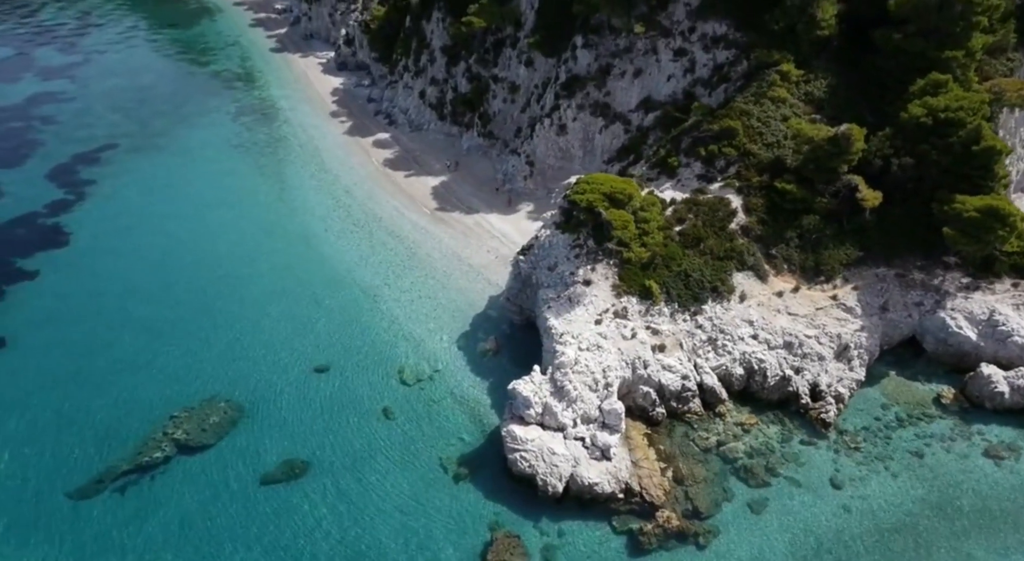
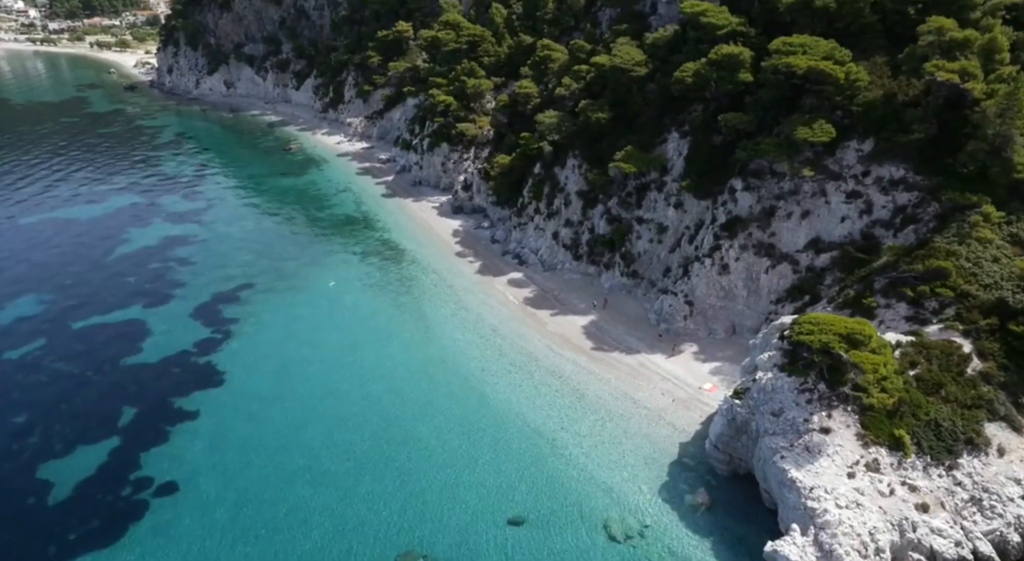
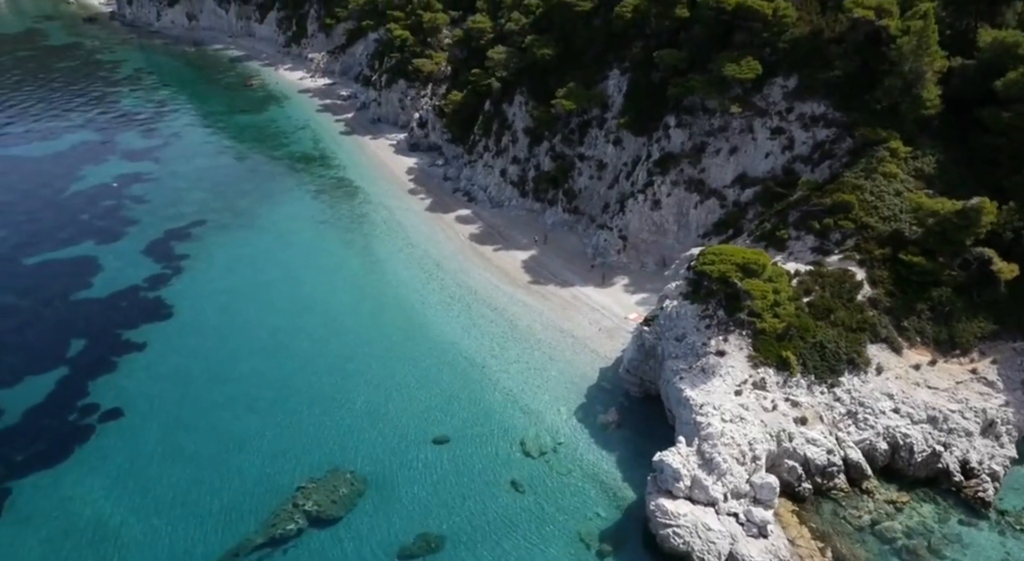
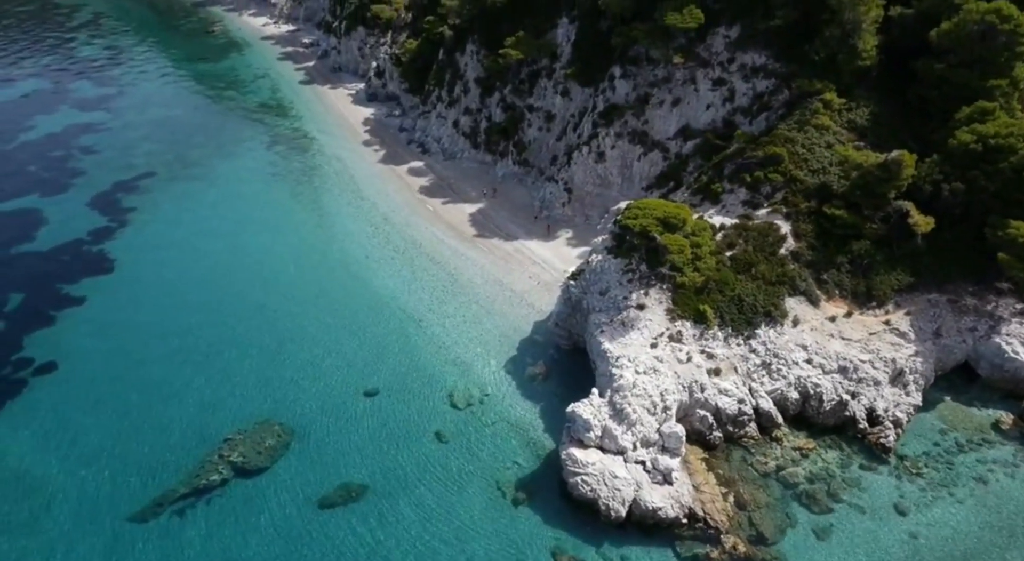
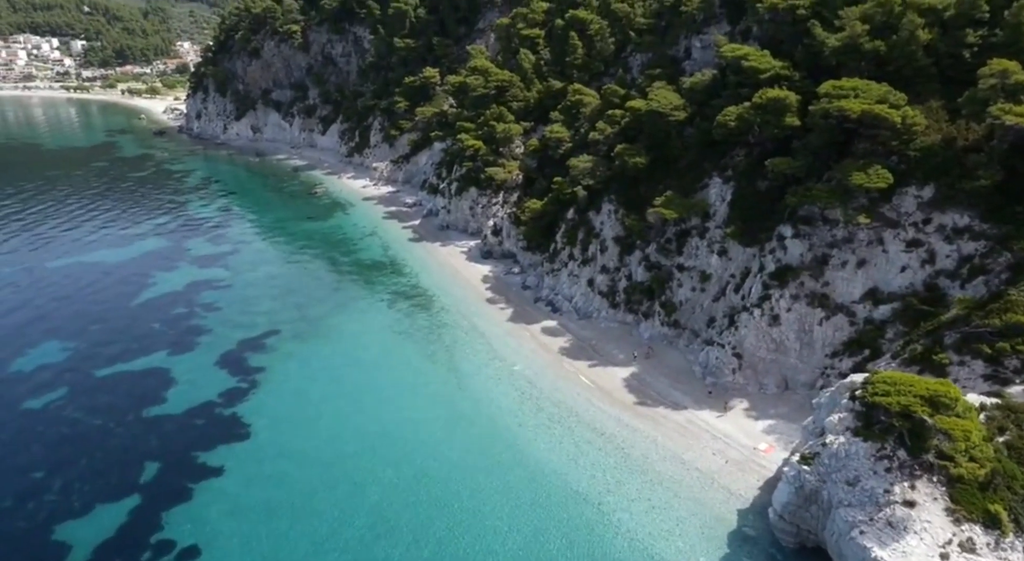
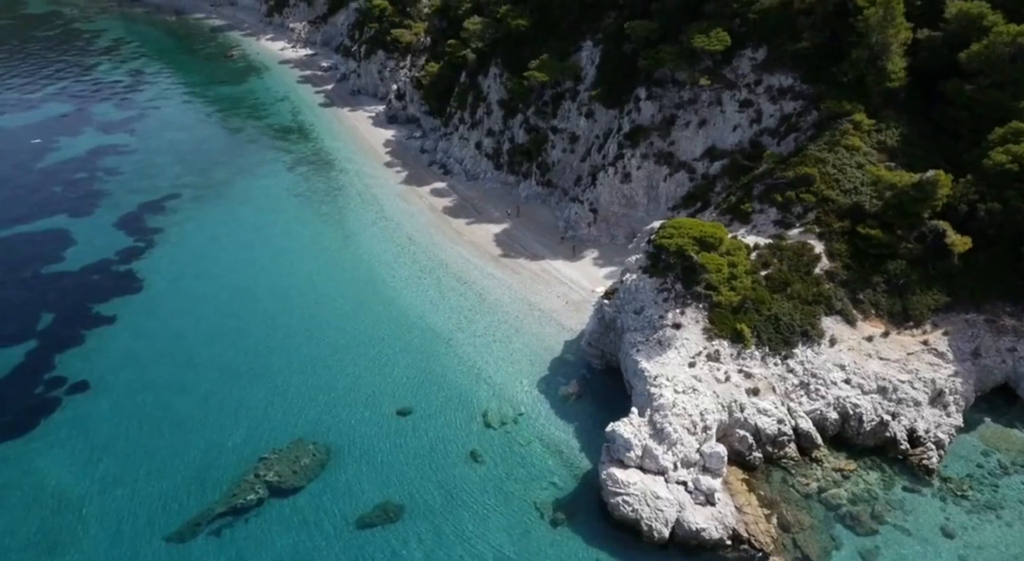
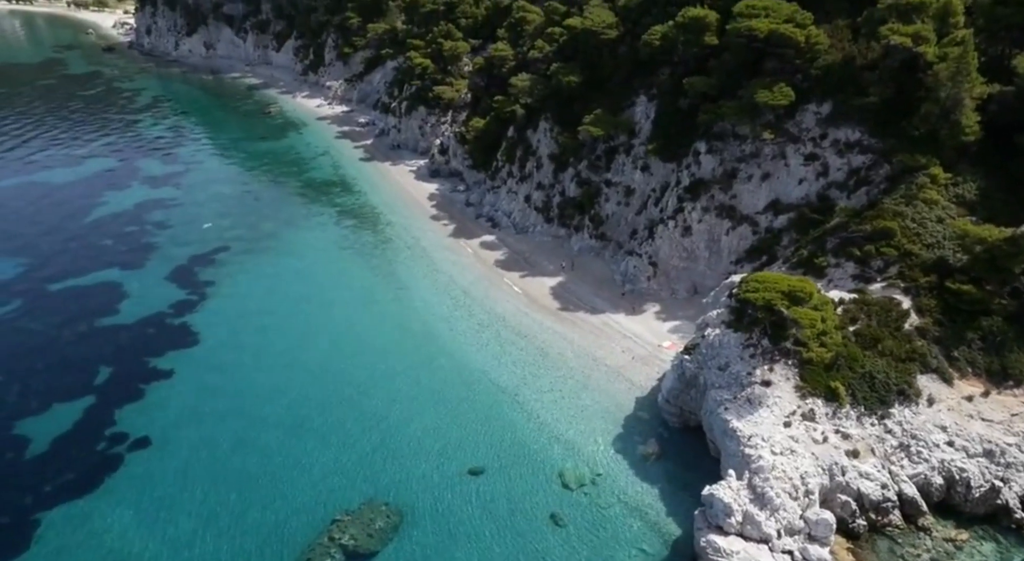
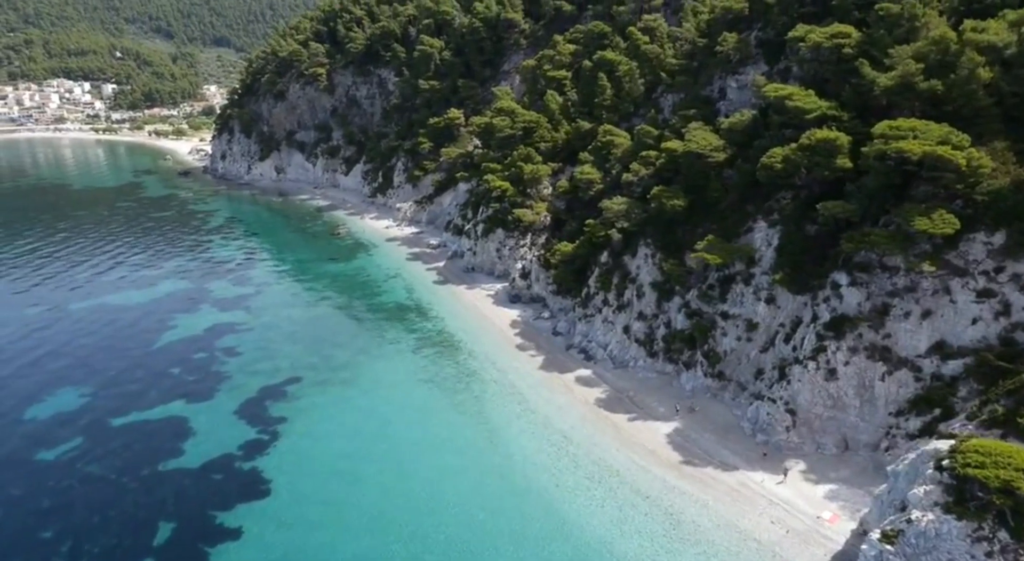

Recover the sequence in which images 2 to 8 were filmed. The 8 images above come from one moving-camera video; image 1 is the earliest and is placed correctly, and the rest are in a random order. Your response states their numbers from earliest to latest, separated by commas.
4, 6, 3, 7, 2, 5, 8
